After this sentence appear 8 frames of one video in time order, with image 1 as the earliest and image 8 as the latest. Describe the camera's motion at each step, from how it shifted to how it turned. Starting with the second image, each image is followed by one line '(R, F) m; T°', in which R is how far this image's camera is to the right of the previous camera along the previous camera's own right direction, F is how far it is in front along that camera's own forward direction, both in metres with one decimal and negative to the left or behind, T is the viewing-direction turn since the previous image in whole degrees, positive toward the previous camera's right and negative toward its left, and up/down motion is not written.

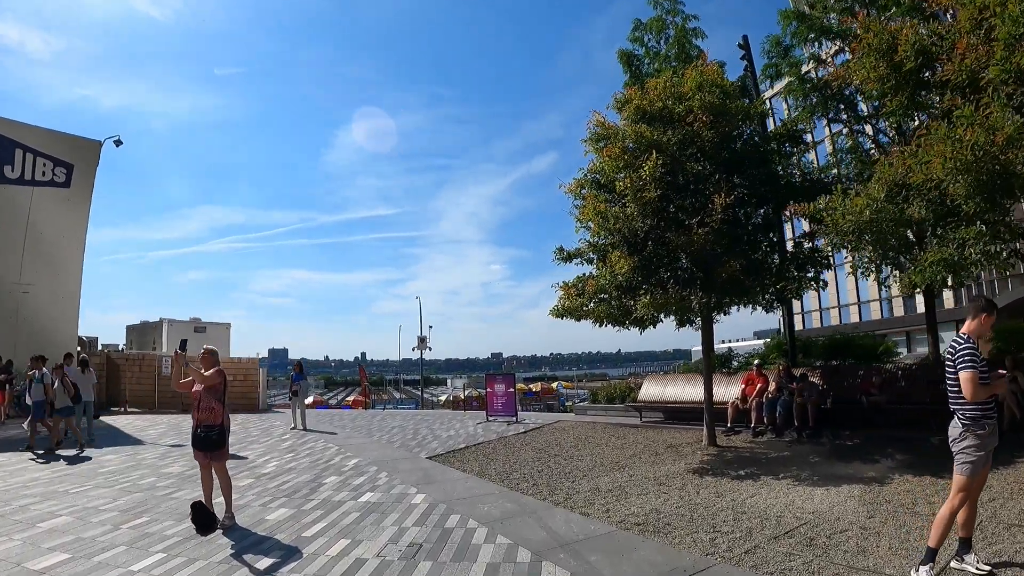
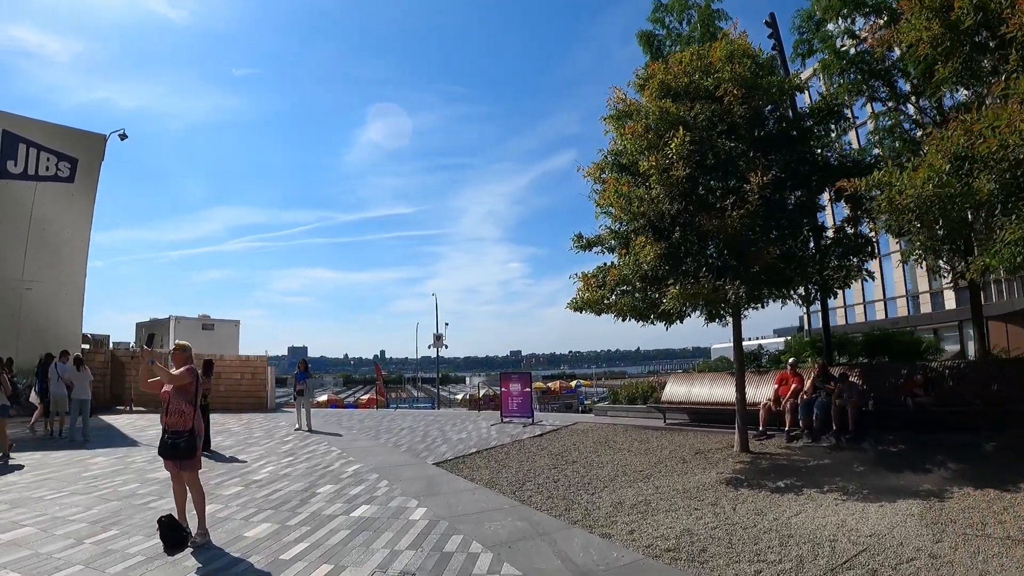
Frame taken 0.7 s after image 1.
(+0.1, +0.8) m; -2°
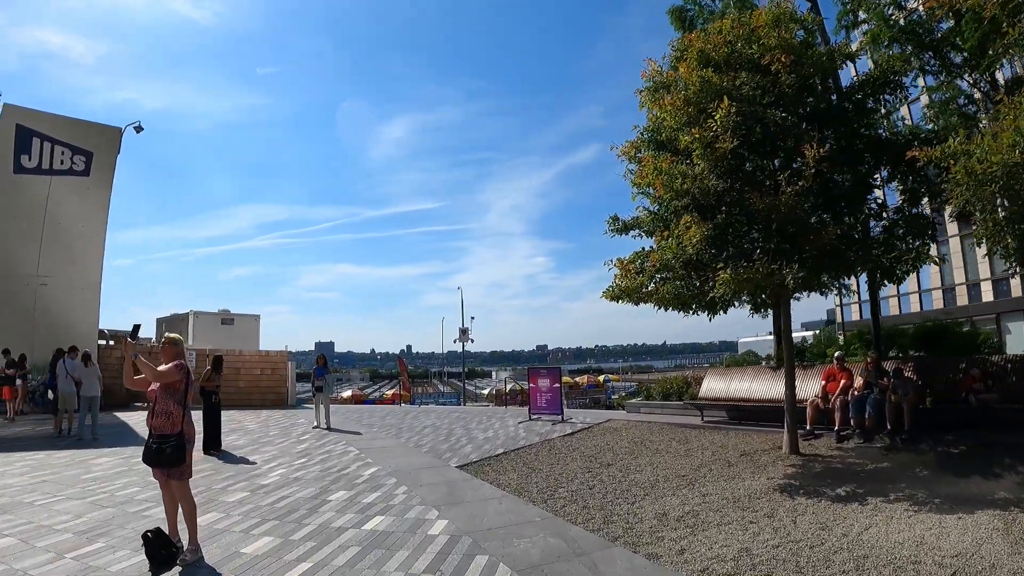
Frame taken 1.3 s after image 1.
(0.0, +0.7) m; -2°
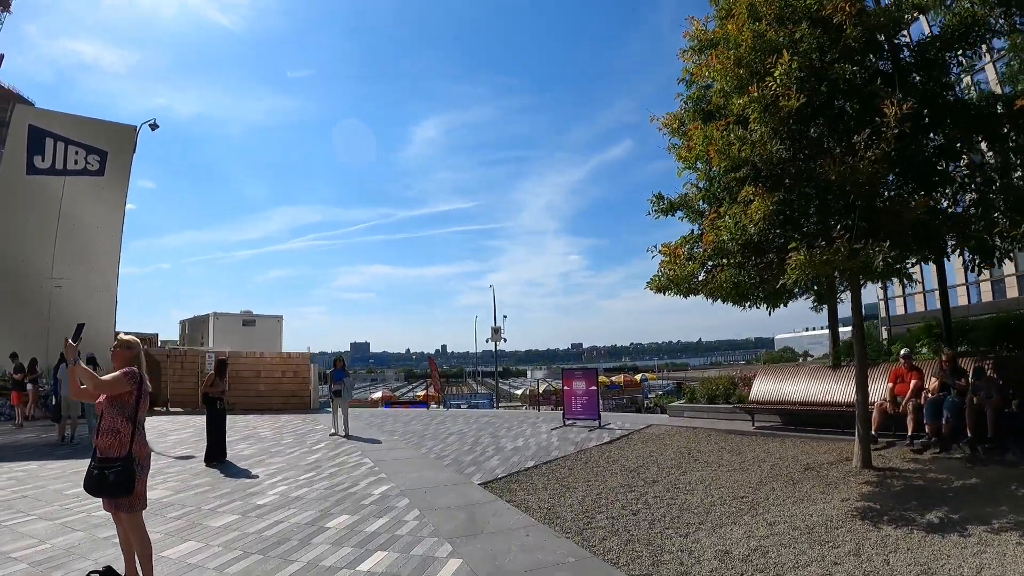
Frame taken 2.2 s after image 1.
(+0.1, +1.0) m; -3°
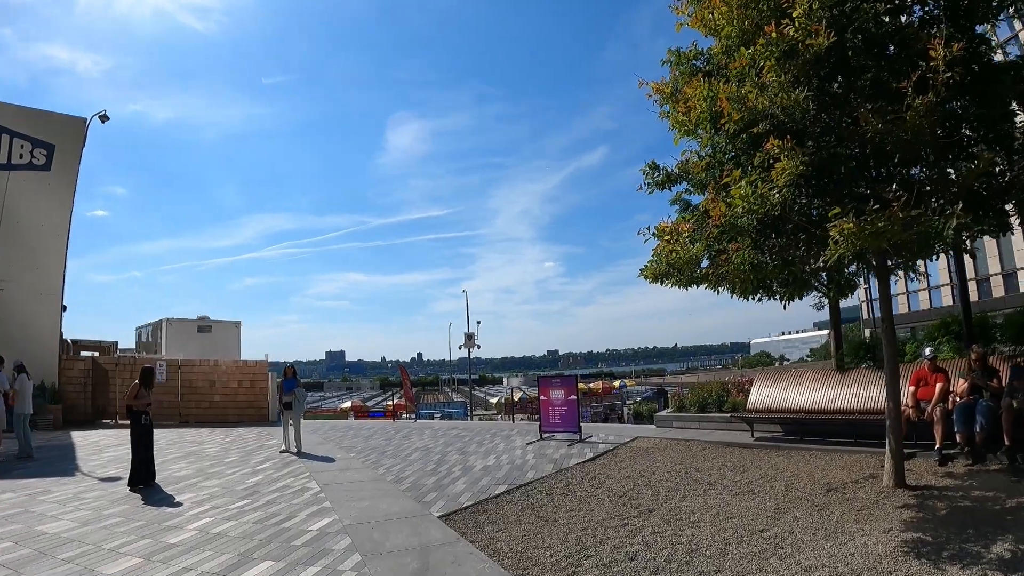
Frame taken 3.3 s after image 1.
(+0.1, +1.3) m; +2°
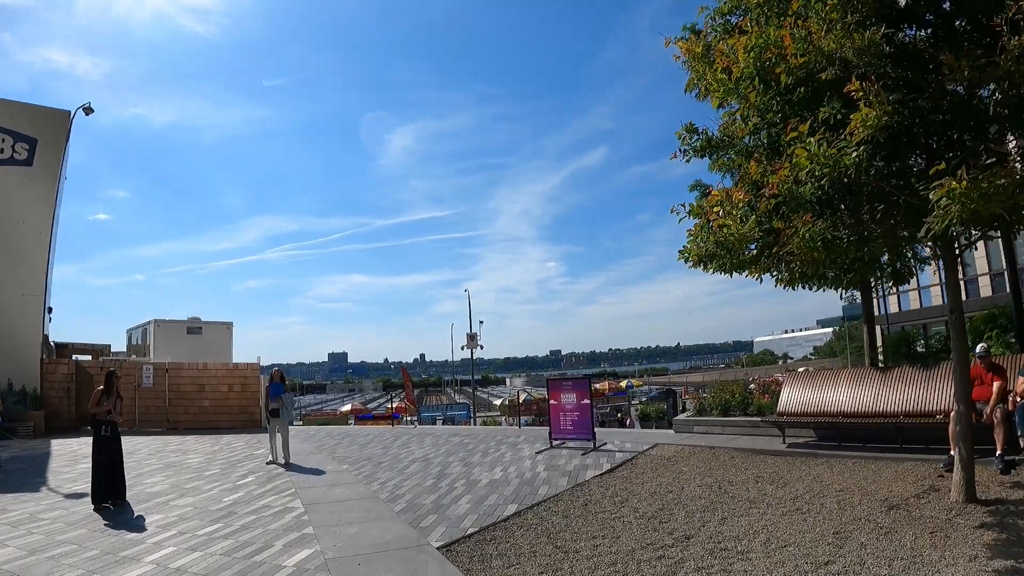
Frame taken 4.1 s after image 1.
(-0.1, +0.9) m; 0°
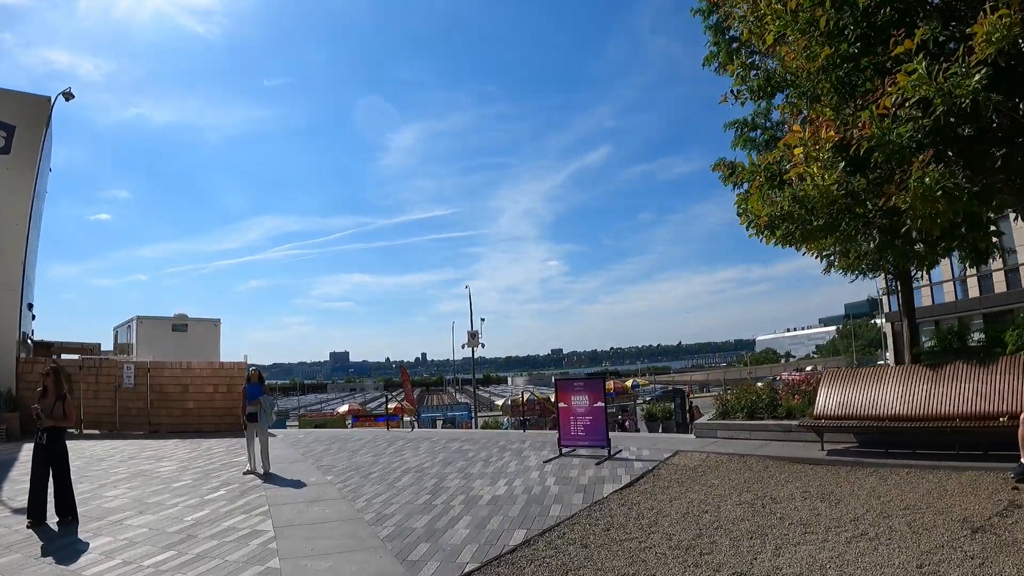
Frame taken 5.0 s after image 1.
(0.0, +1.0) m; 0°
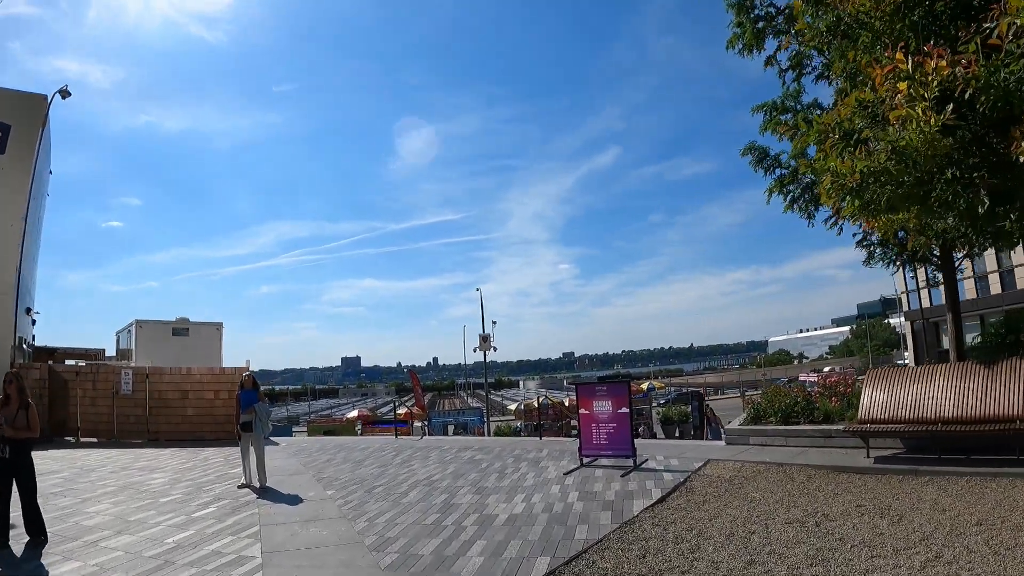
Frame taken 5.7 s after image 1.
(-0.1, +0.7) m; -1°
